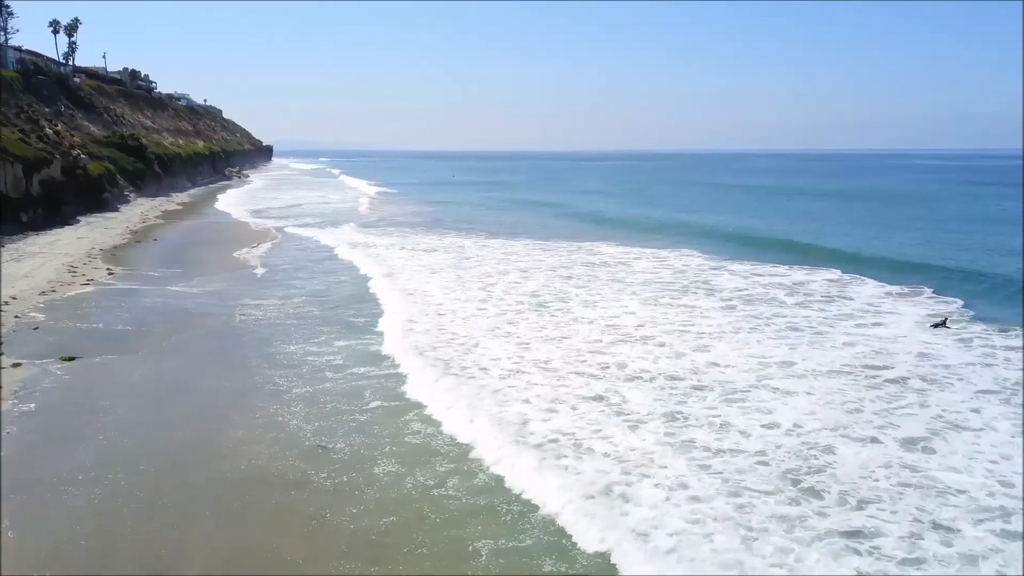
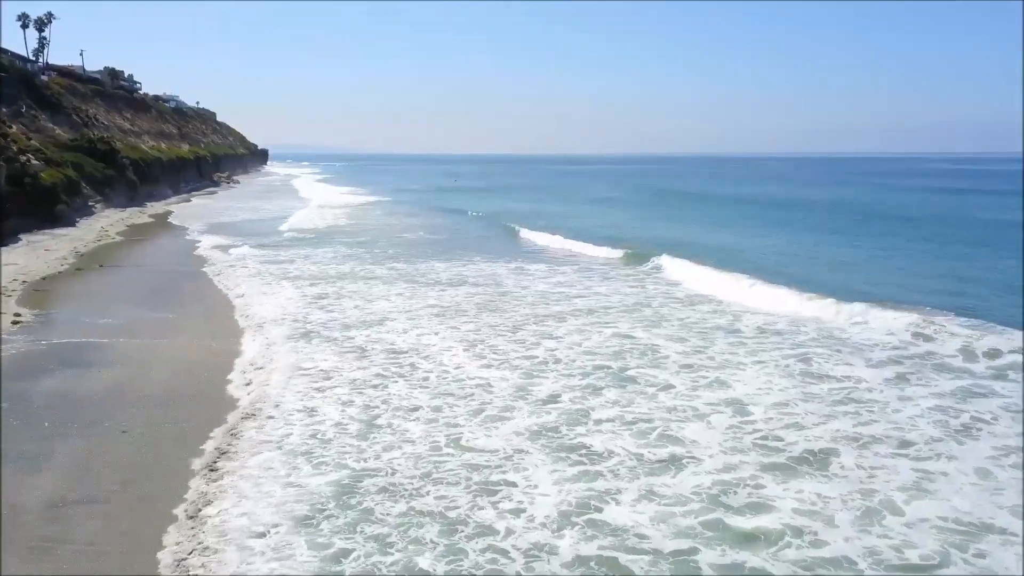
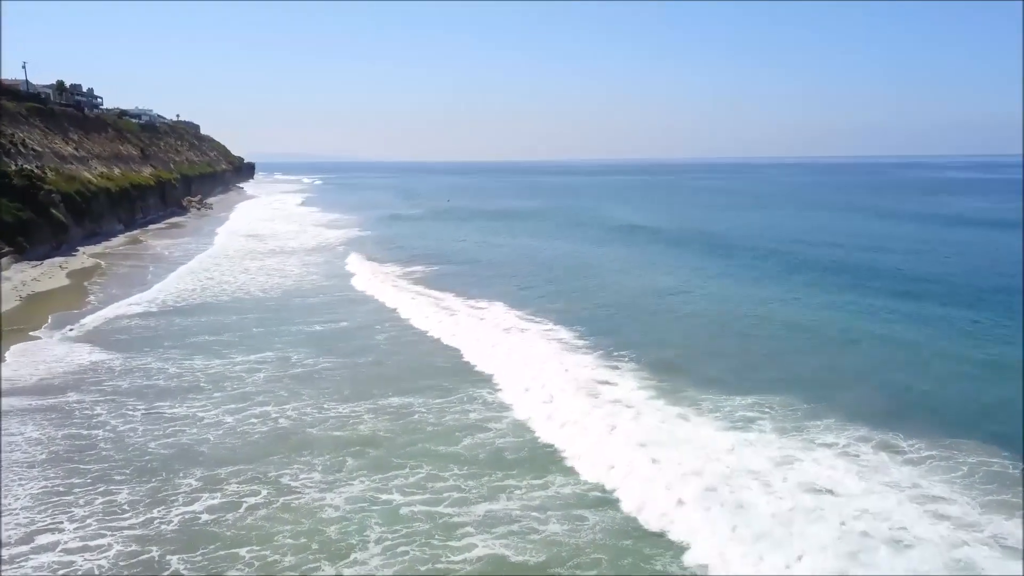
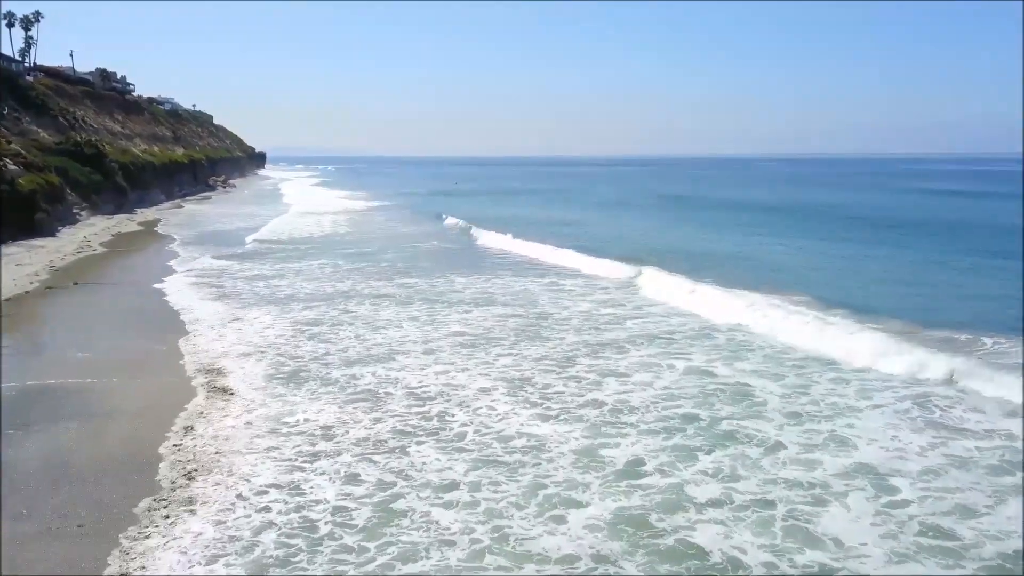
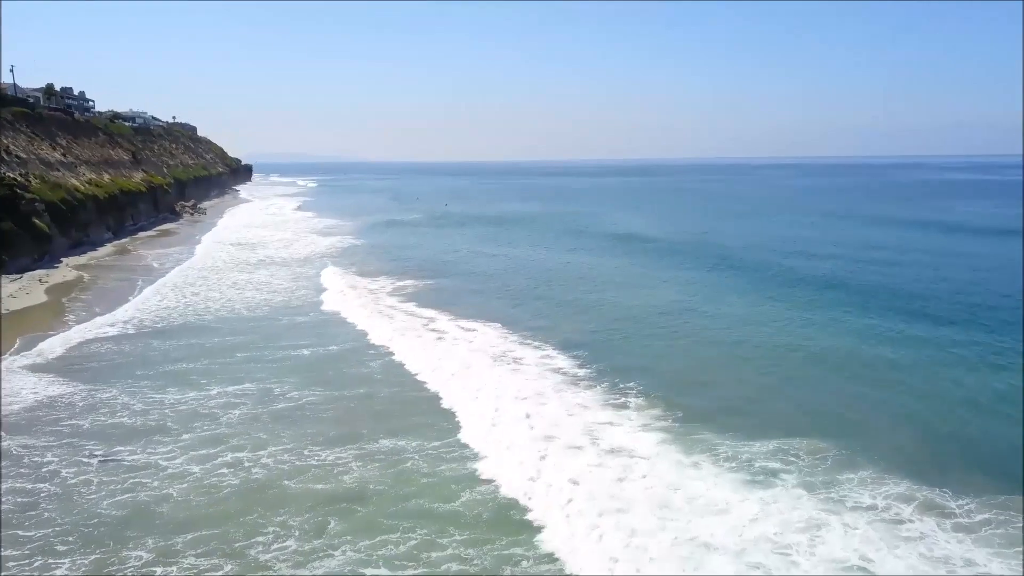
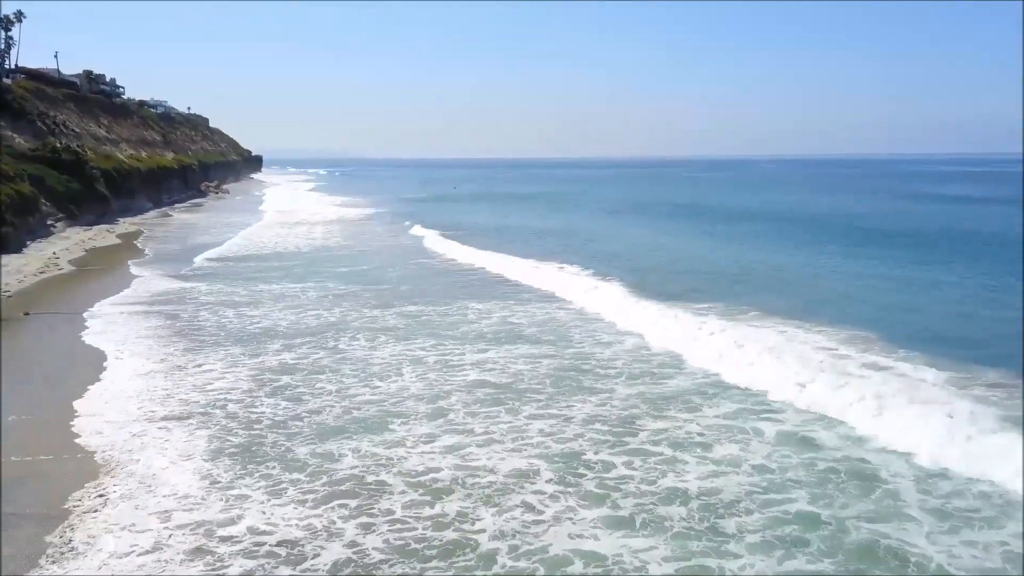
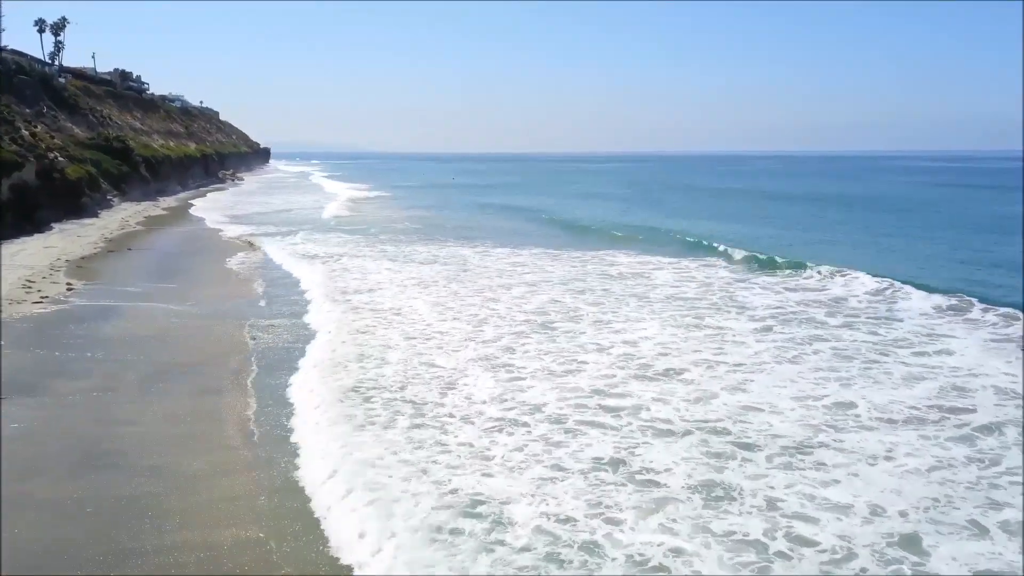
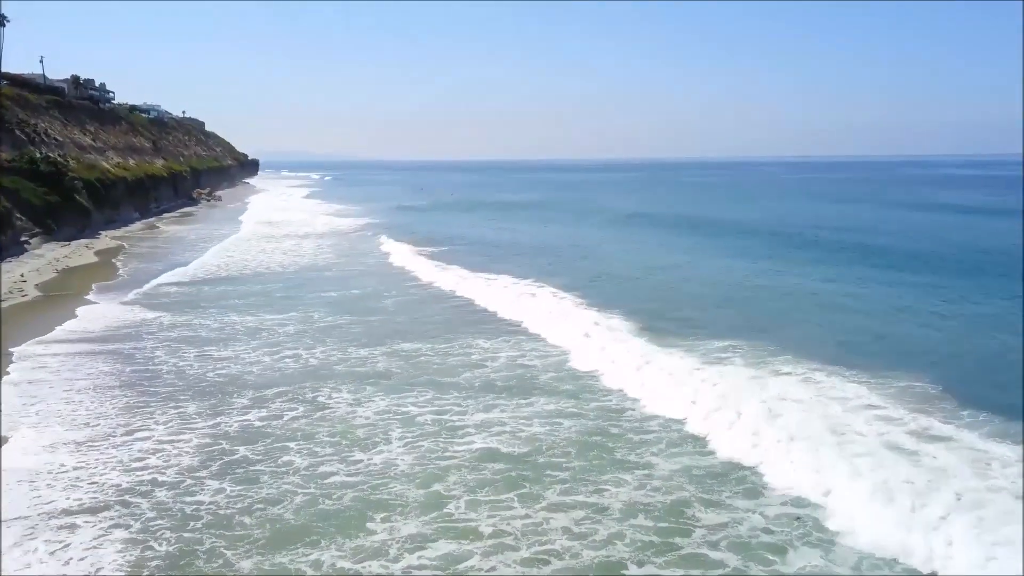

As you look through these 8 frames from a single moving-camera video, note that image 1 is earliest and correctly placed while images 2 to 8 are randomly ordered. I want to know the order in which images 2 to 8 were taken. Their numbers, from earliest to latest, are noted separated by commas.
7, 2, 4, 6, 8, 3, 5
